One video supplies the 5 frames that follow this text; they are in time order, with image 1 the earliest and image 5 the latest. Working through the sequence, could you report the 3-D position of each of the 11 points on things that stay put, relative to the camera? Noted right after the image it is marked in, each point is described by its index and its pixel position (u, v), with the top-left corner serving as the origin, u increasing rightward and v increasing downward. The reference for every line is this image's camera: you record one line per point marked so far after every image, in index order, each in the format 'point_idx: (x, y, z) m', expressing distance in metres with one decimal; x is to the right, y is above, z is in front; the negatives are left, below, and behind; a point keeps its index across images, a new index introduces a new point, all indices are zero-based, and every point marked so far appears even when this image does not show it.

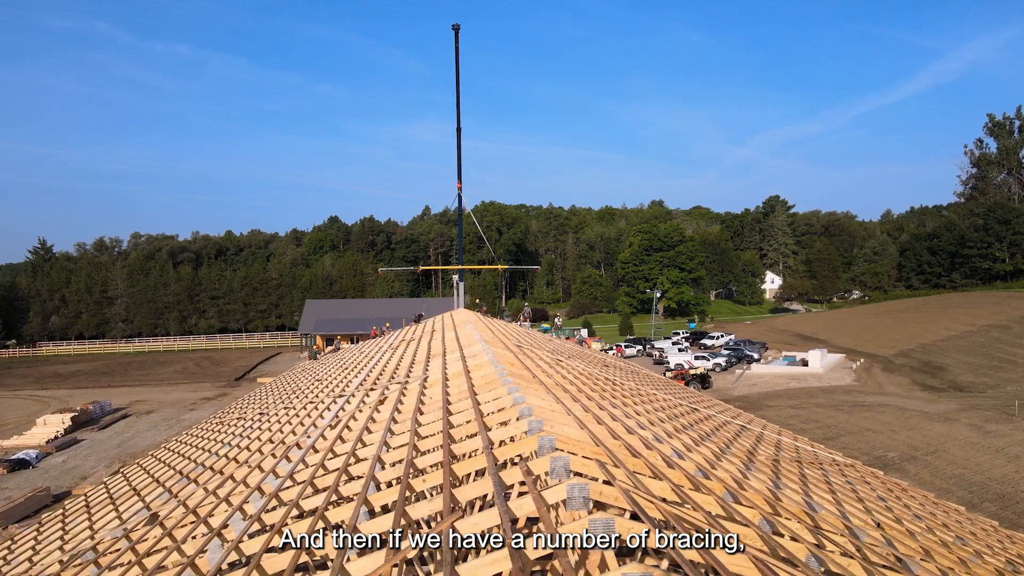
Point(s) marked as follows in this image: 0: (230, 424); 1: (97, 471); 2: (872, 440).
0: (-5.0, -2.4, +11.2) m
1: (-10.9, -4.8, +16.3) m
2: (+9.2, -3.9, +15.8) m
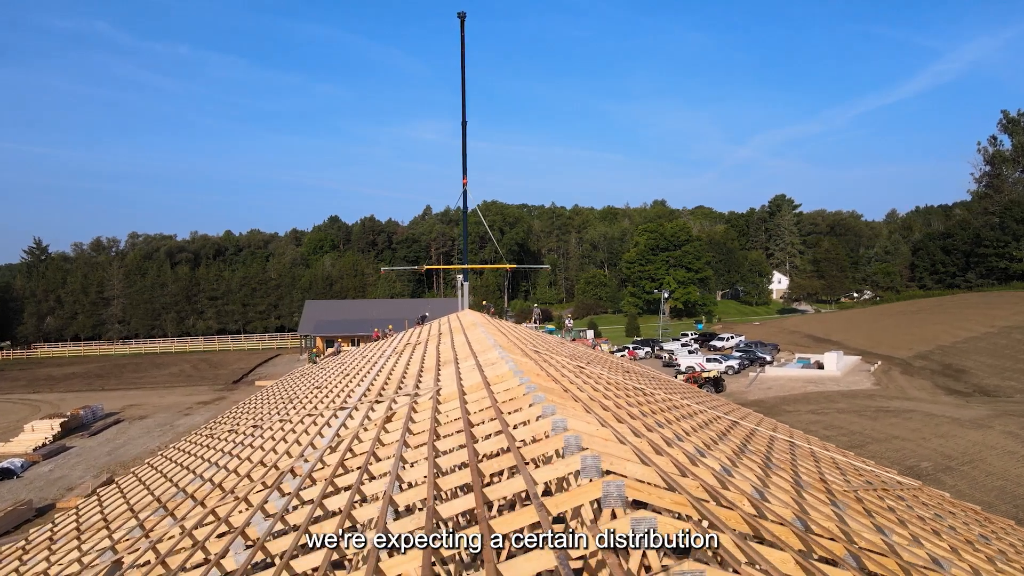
0: (-4.8, -2.4, +10.4) m
1: (-10.7, -4.8, +15.4) m
2: (+9.5, -3.9, +15.0) m
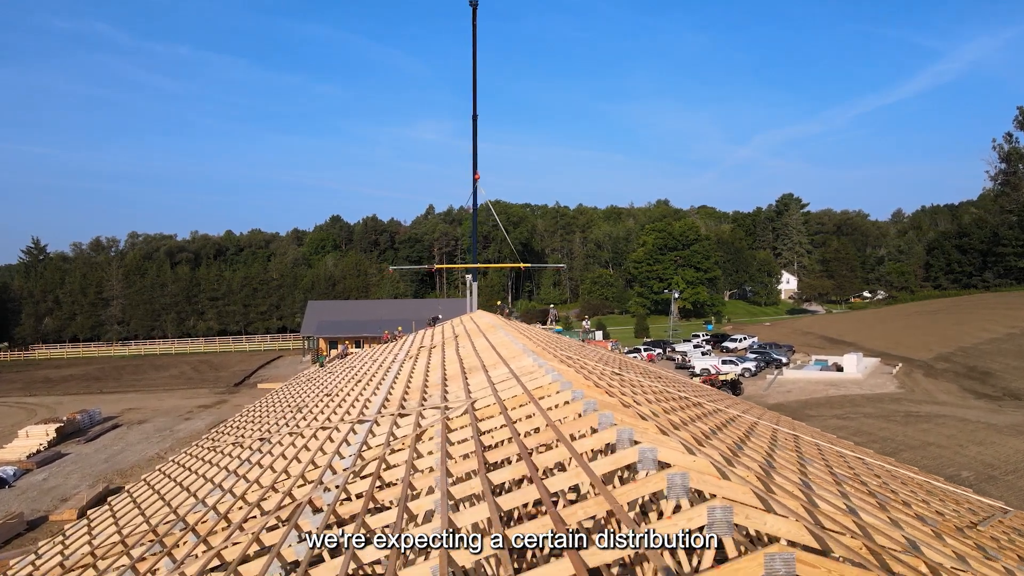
0: (-4.4, -2.4, +9.6) m
1: (-10.3, -4.8, +14.7) m
2: (+9.9, -3.9, +14.2) m
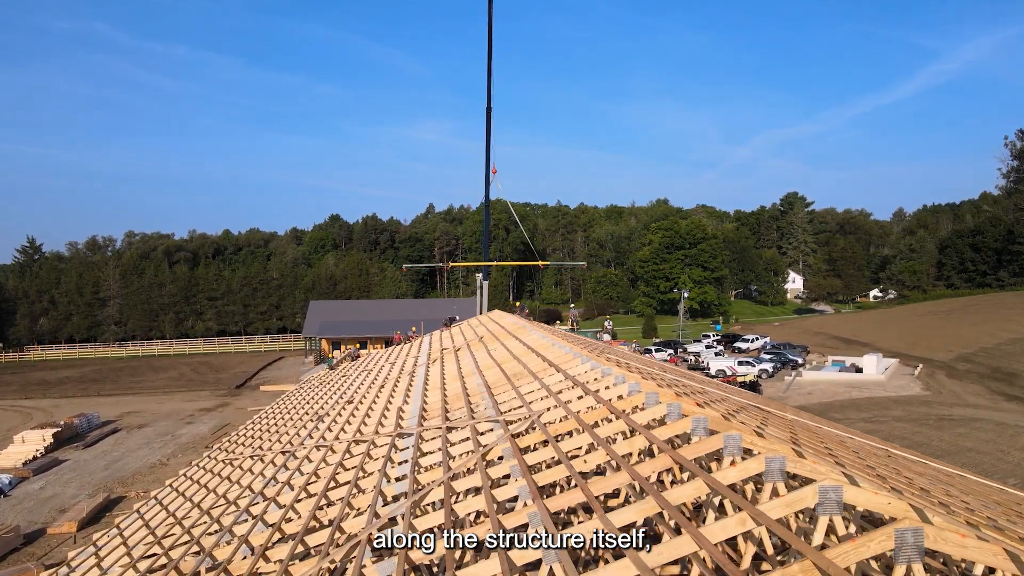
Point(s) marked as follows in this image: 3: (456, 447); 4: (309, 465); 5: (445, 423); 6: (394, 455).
0: (-3.9, -2.4, +8.9) m
1: (-9.8, -4.8, +14.0) m
2: (+10.4, -3.9, +13.6) m
3: (-0.4, -1.3, +4.9) m
4: (-2.0, -1.8, +6.3) m
5: (-0.6, -1.3, +5.8) m
6: (-1.0, -1.5, +5.4) m
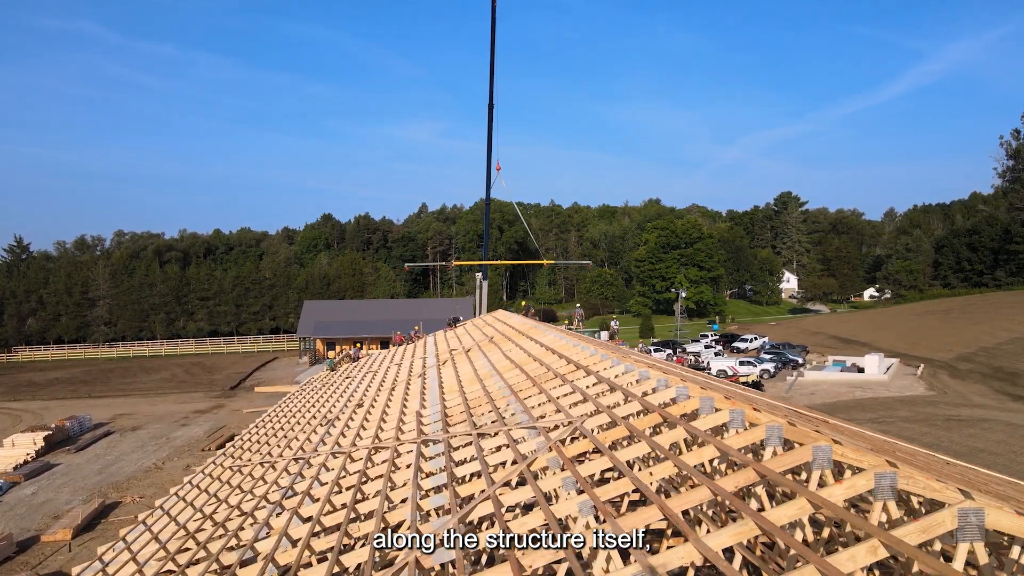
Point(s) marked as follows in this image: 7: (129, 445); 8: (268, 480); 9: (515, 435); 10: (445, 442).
0: (-3.6, -2.3, +8.6) m
1: (-9.6, -4.8, +13.5) m
2: (+10.6, -3.9, +13.5) m
3: (-0.1, -1.3, +4.6) m
4: (-1.8, -1.8, +6.0) m
5: (-0.3, -1.3, +5.5) m
6: (-0.7, -1.5, +5.1) m
7: (-11.8, -4.8, +19.0) m
8: (-2.7, -2.1, +6.7) m
9: (0.0, -1.2, +5.1) m
10: (-0.6, -1.4, +5.6) m
